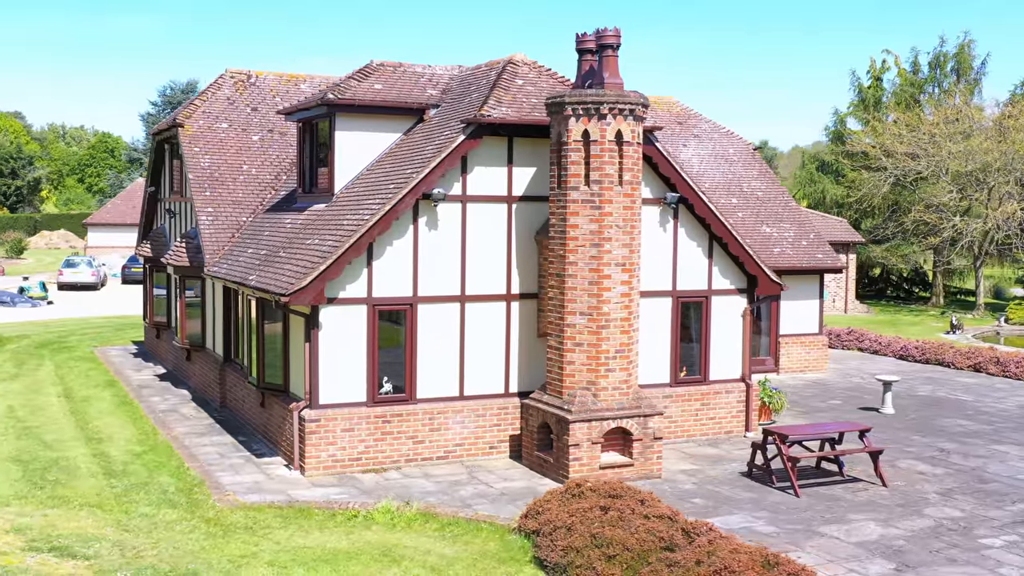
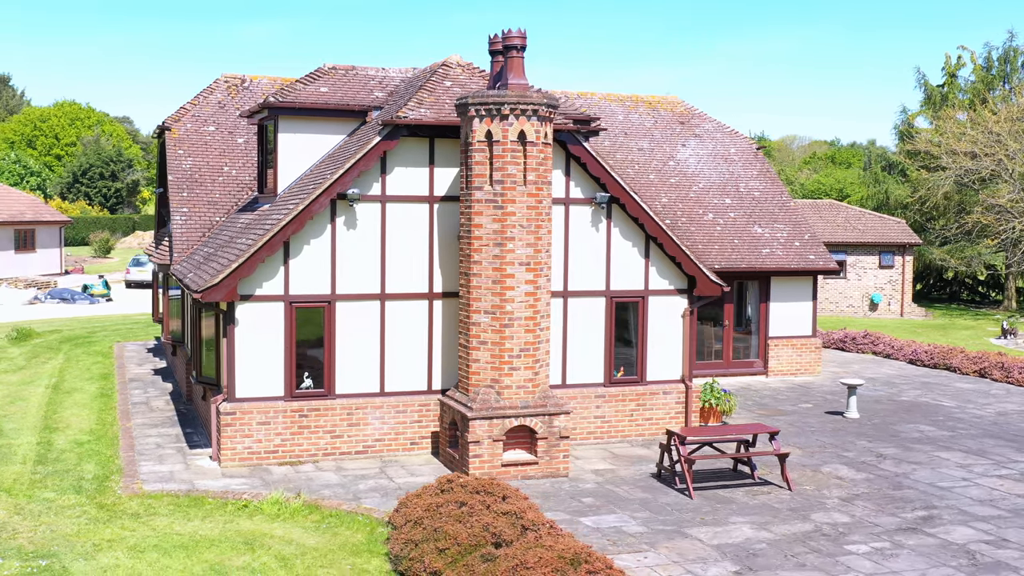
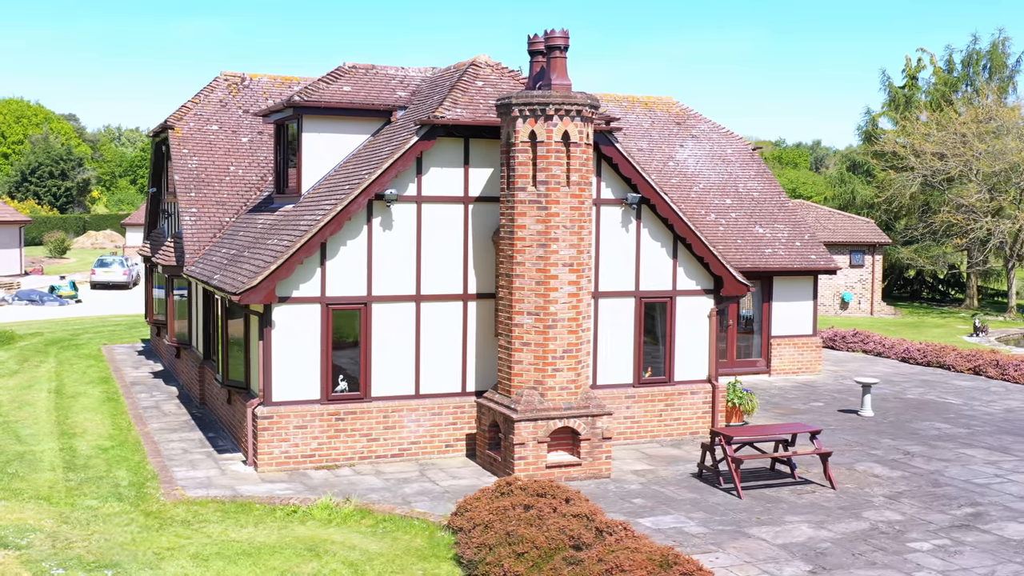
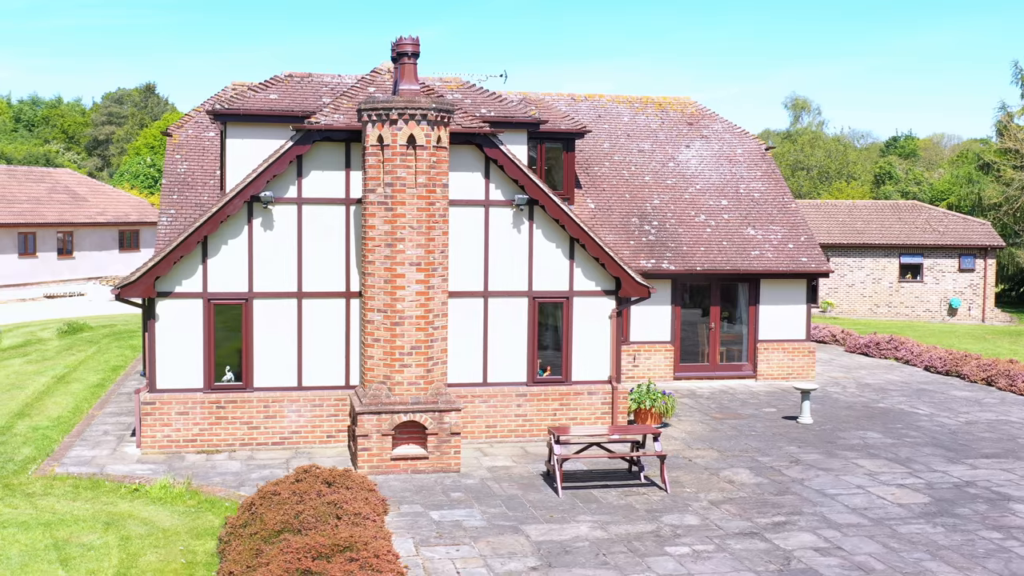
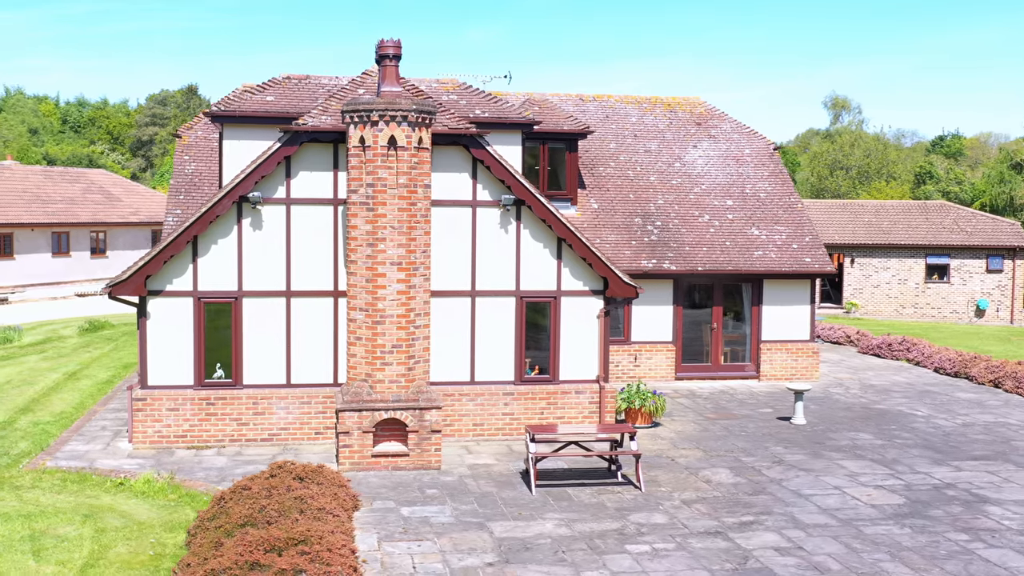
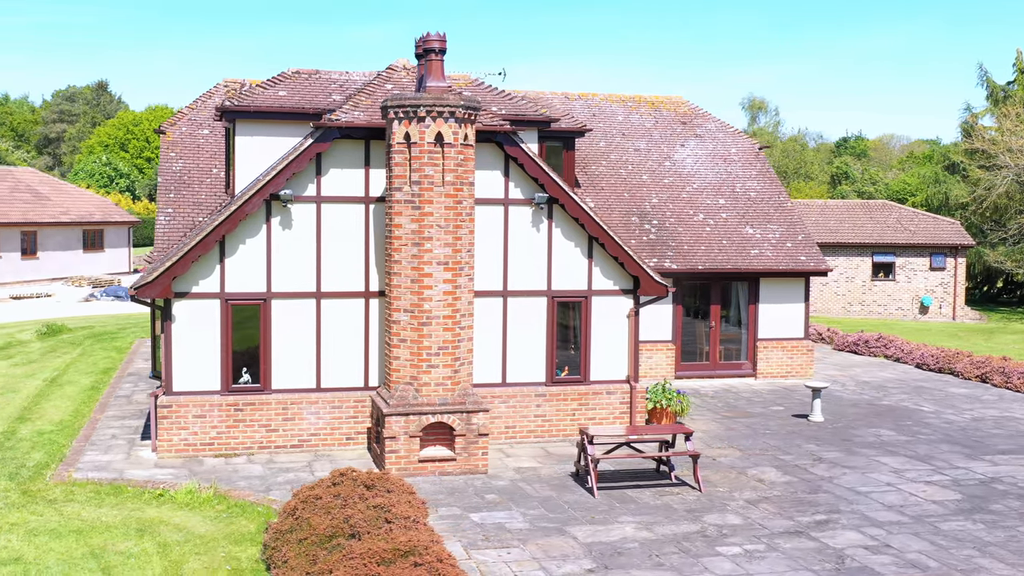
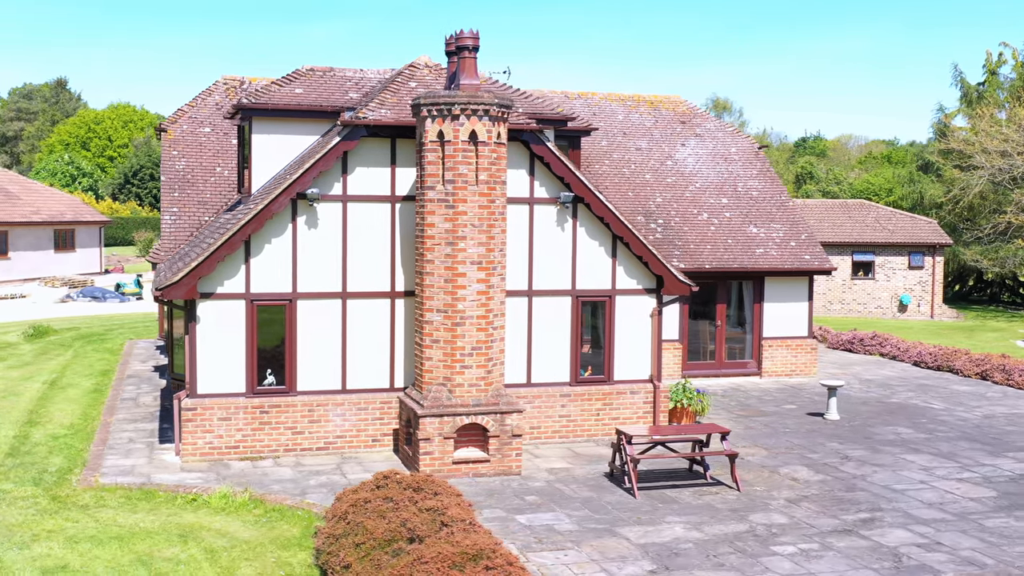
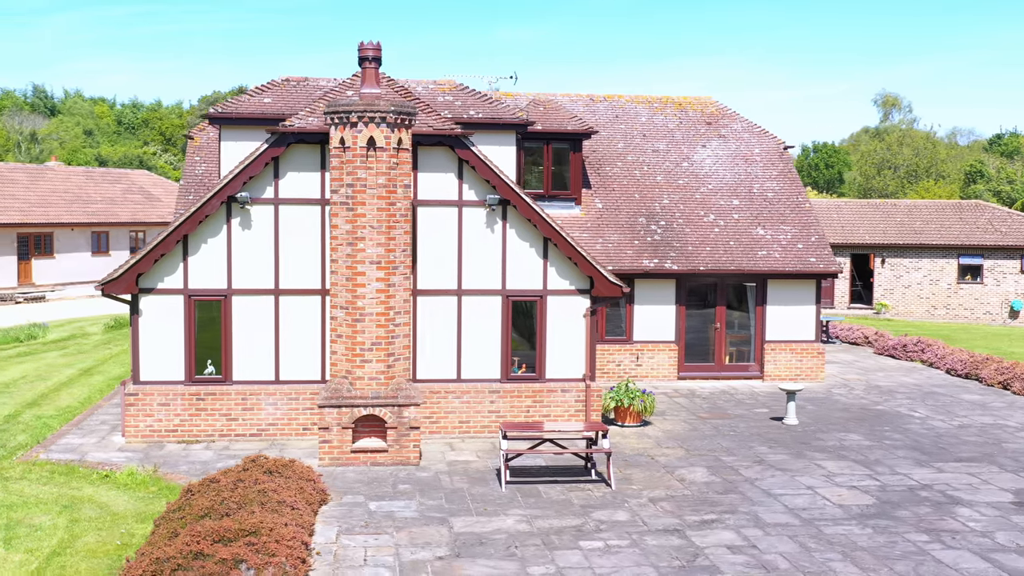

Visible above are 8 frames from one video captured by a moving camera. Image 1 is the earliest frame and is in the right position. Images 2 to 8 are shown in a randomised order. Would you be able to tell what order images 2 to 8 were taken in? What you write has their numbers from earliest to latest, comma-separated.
3, 2, 7, 6, 4, 5, 8
